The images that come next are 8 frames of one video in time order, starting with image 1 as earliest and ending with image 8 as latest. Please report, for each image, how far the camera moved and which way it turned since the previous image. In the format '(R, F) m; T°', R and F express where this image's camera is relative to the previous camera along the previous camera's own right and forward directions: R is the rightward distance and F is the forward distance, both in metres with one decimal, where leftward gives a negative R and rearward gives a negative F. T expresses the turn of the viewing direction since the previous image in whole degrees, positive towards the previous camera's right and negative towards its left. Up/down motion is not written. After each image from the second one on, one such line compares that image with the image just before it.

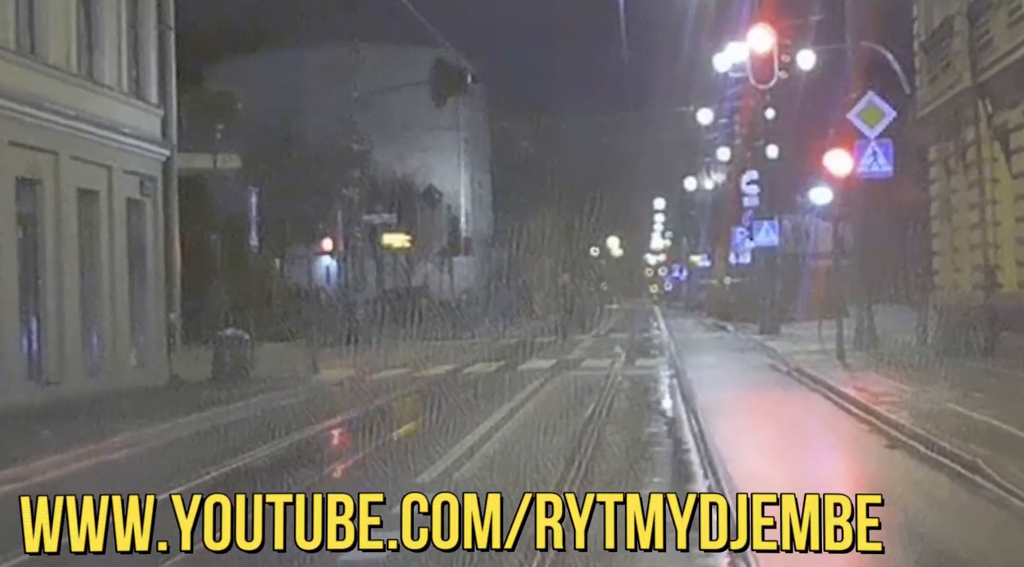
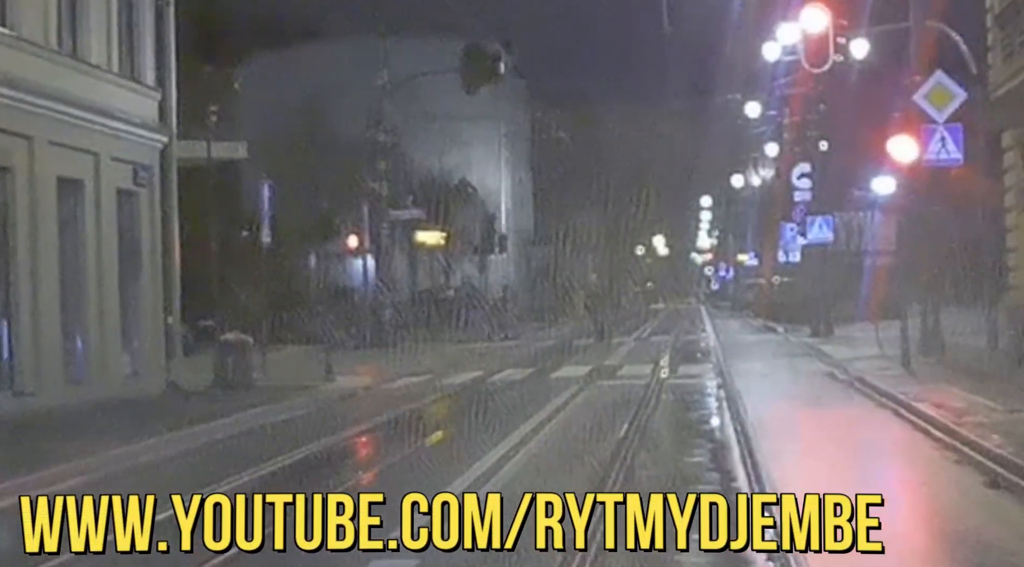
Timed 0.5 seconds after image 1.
(+0.3, +3.0) m; -2°
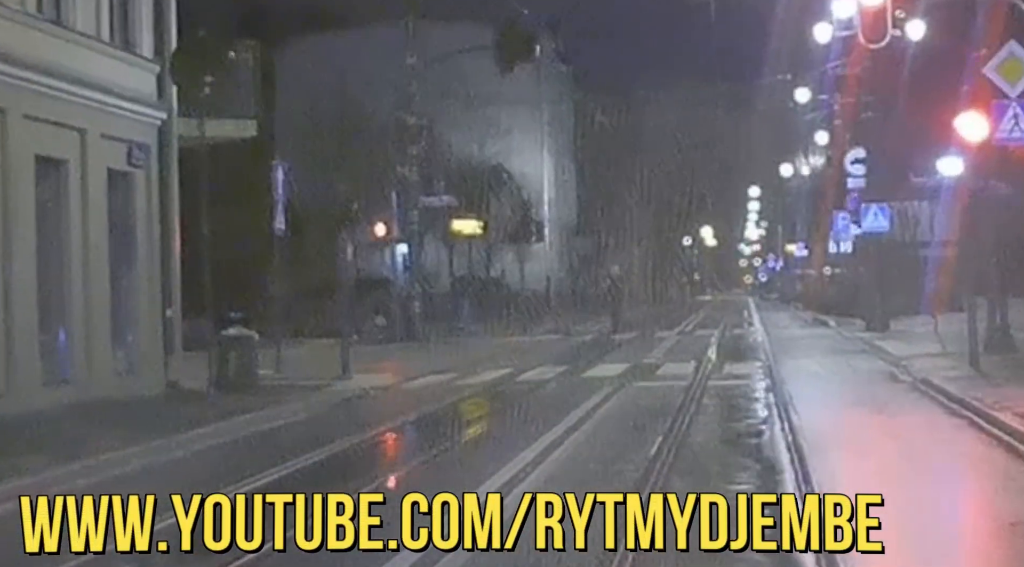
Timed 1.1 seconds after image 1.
(+0.3, +2.6) m; -2°
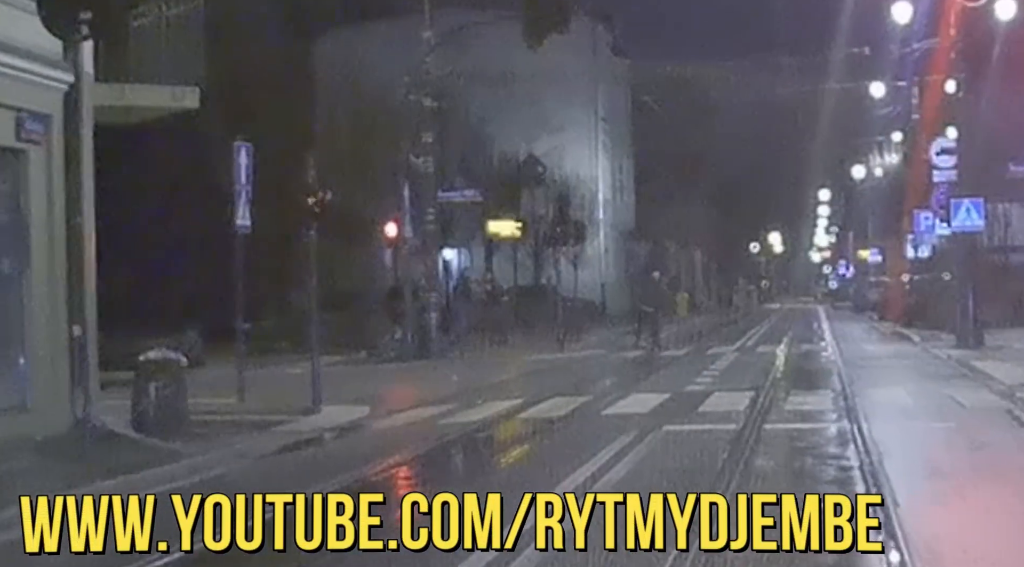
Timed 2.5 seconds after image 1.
(+0.9, +6.2) m; -2°
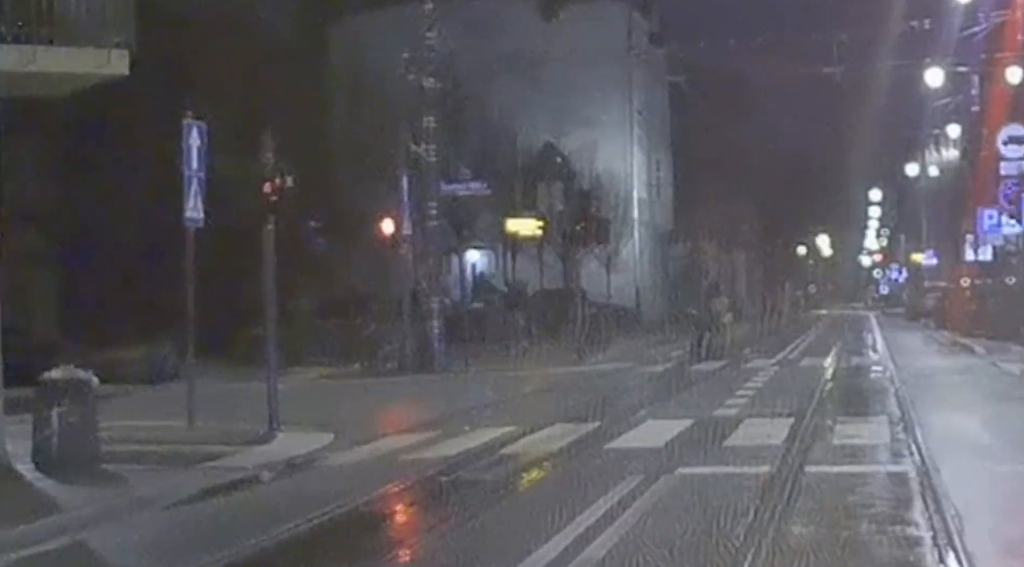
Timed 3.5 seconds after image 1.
(+0.7, +4.1) m; -2°
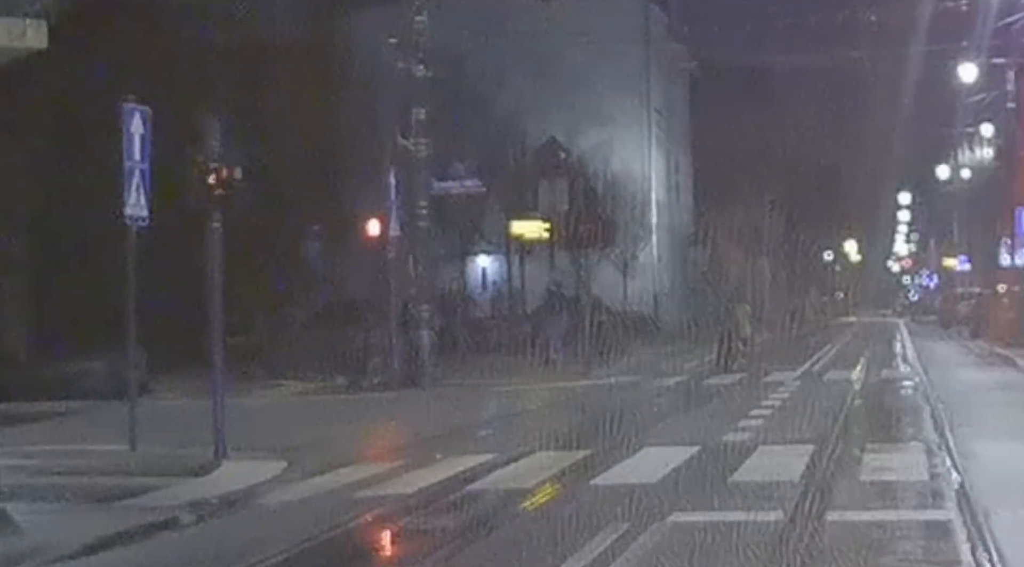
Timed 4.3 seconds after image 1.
(+0.6, +2.7) m; -1°
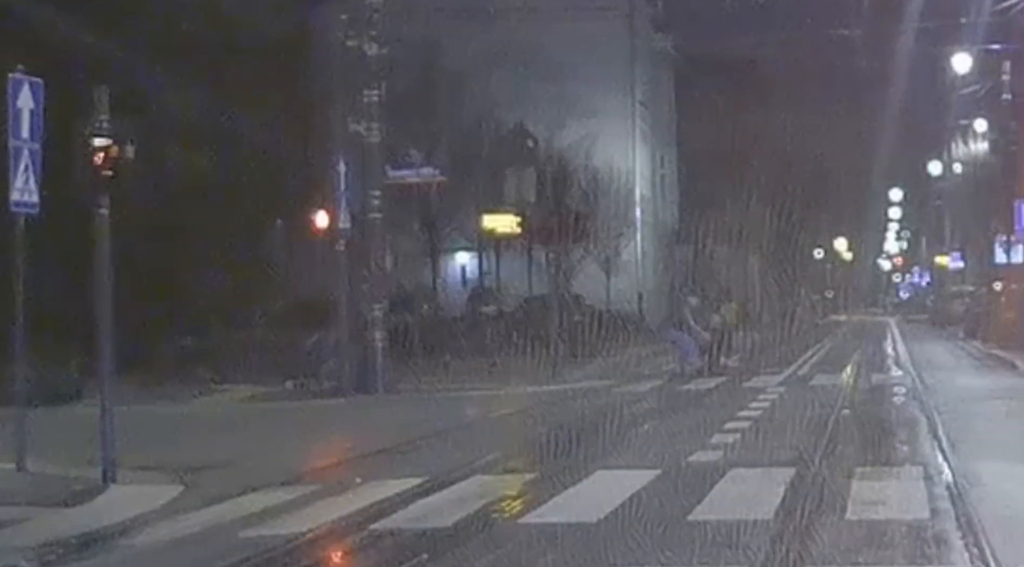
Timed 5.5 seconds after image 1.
(+0.6, +2.5) m; 0°
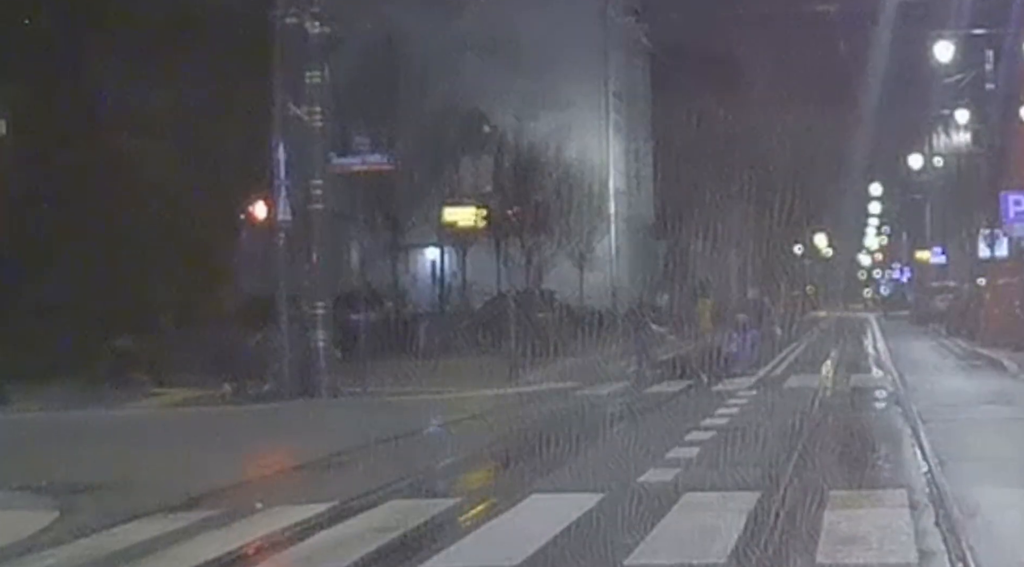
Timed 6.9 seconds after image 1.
(+0.5, +2.0) m; +1°
